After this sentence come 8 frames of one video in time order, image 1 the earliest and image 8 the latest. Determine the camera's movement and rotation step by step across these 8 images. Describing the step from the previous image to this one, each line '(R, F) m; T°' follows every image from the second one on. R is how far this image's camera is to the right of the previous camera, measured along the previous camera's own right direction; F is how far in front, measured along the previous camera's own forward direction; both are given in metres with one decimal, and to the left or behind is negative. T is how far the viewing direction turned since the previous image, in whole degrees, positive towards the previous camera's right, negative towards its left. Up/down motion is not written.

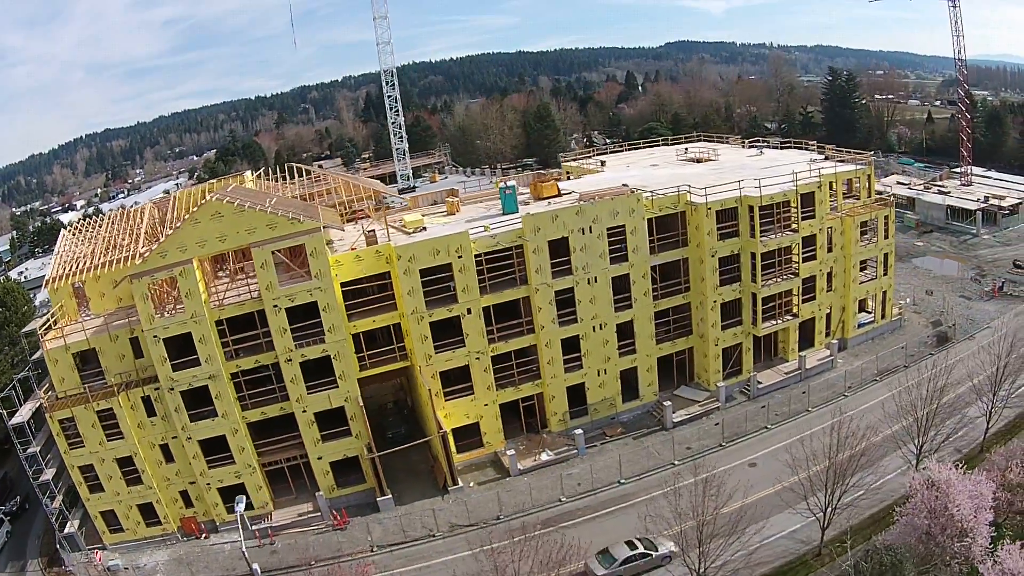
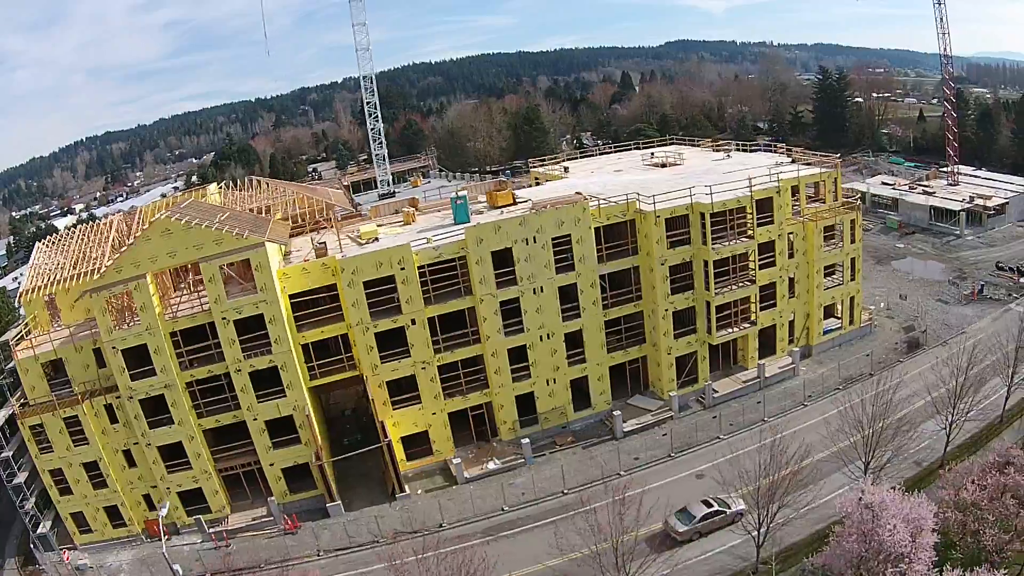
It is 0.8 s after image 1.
(+3.2, +0.6) m; 0°
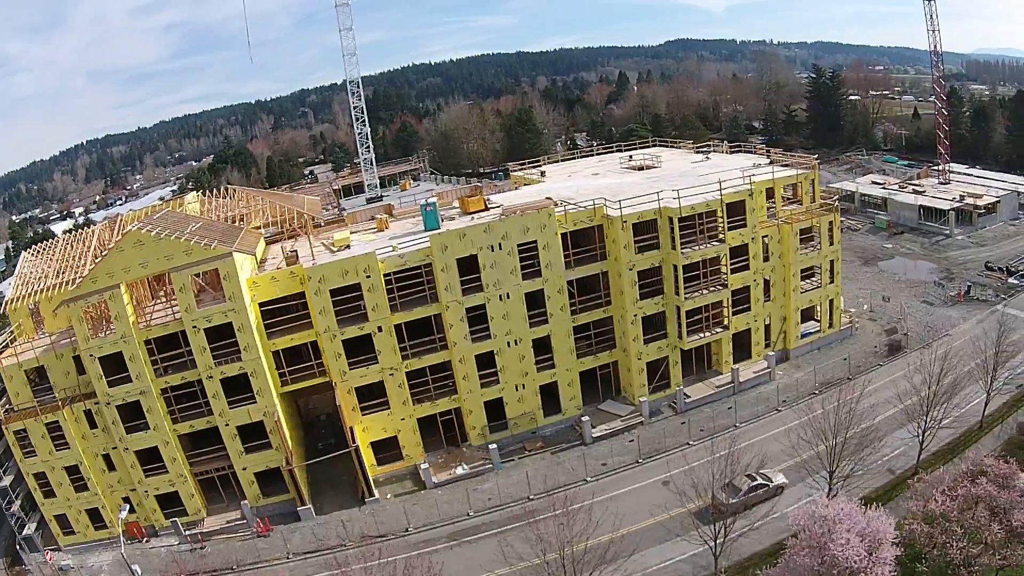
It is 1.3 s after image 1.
(+2.0, +0.1) m; 0°
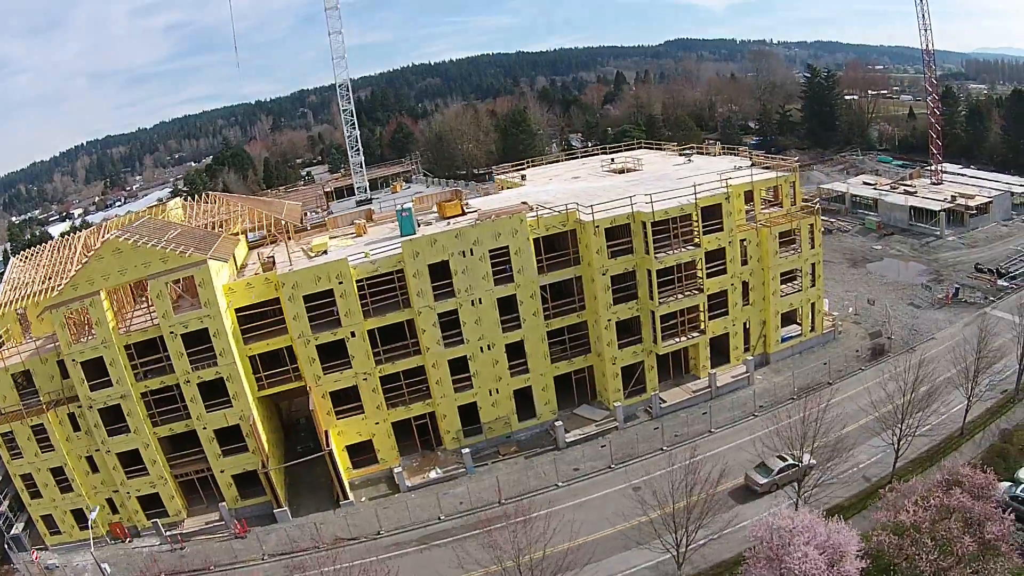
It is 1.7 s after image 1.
(+1.6, 0.0) m; 0°
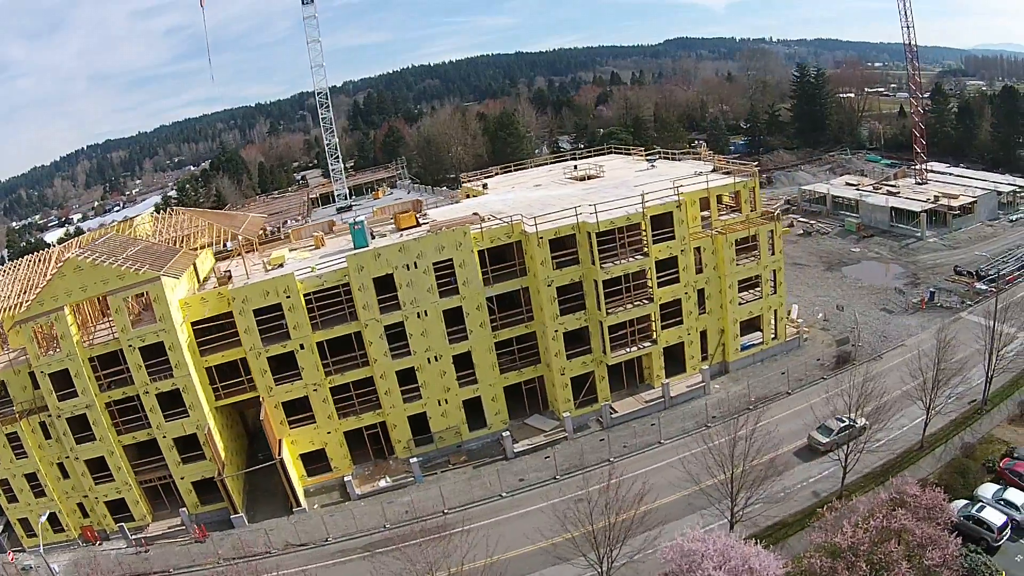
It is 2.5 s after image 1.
(+3.2, -0.1) m; 0°
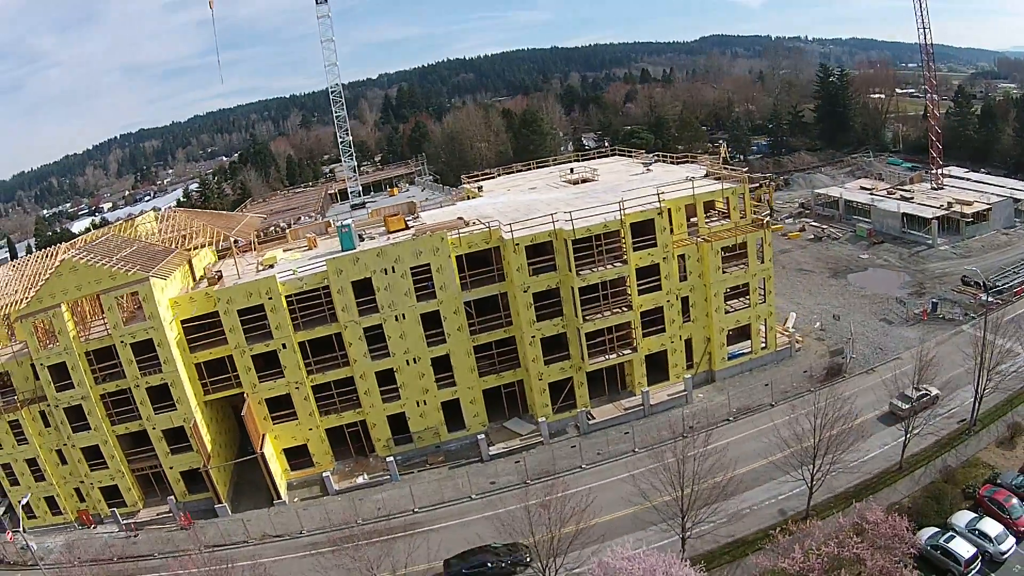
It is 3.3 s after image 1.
(+2.8, -0.4) m; -2°
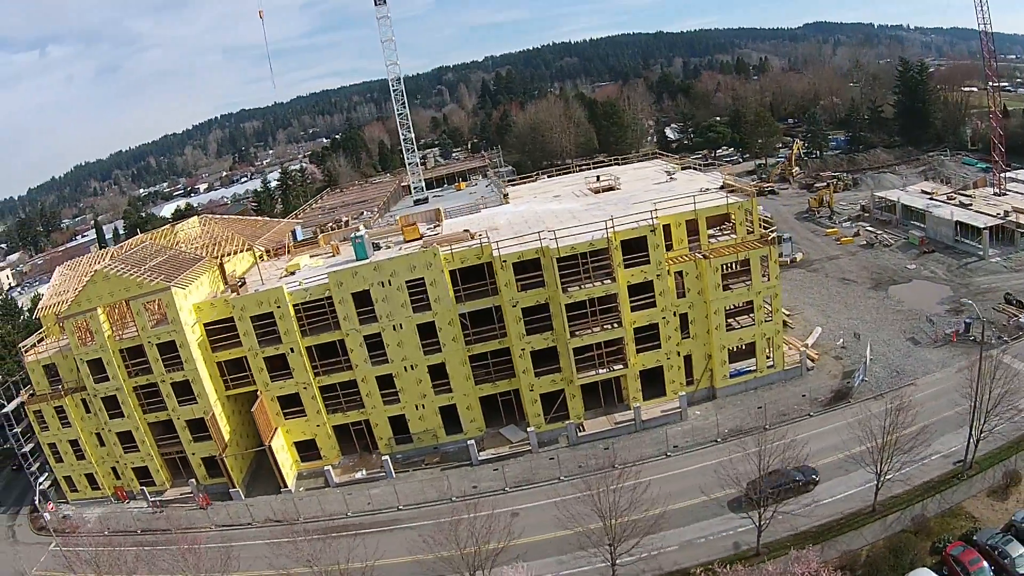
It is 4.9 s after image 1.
(+5.9, -0.9) m; -8°
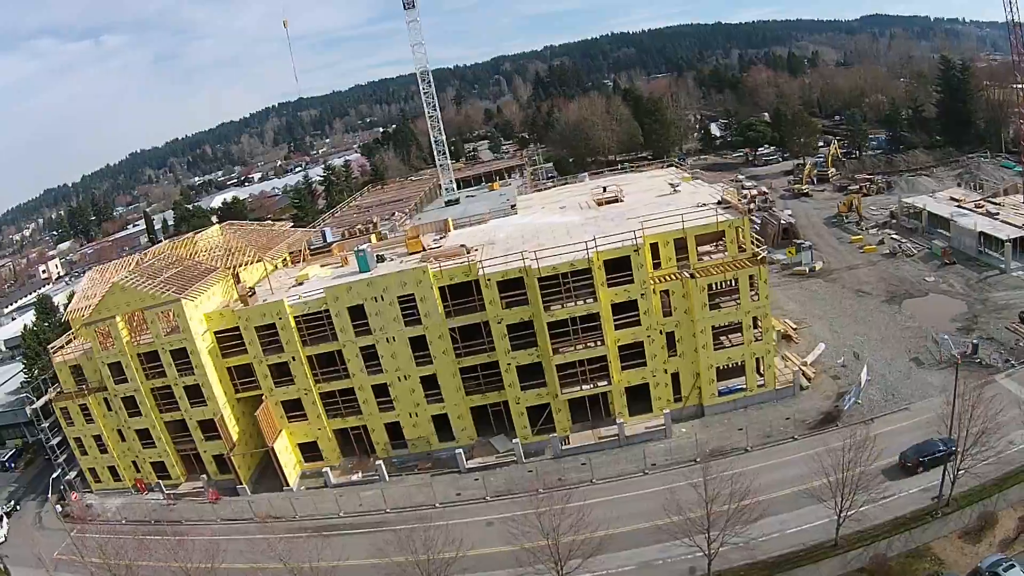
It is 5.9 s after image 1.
(+4.0, -1.3) m; -5°
